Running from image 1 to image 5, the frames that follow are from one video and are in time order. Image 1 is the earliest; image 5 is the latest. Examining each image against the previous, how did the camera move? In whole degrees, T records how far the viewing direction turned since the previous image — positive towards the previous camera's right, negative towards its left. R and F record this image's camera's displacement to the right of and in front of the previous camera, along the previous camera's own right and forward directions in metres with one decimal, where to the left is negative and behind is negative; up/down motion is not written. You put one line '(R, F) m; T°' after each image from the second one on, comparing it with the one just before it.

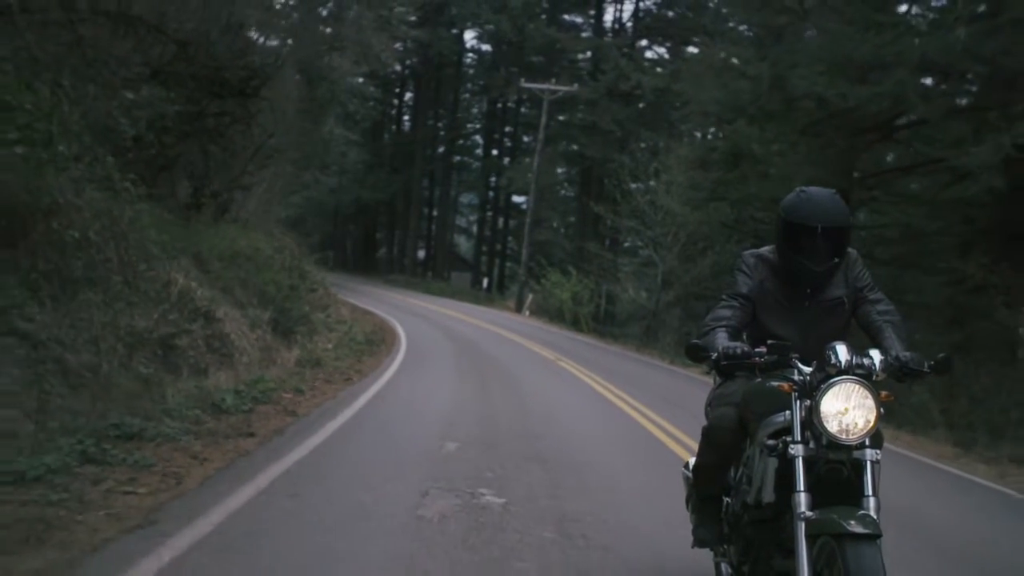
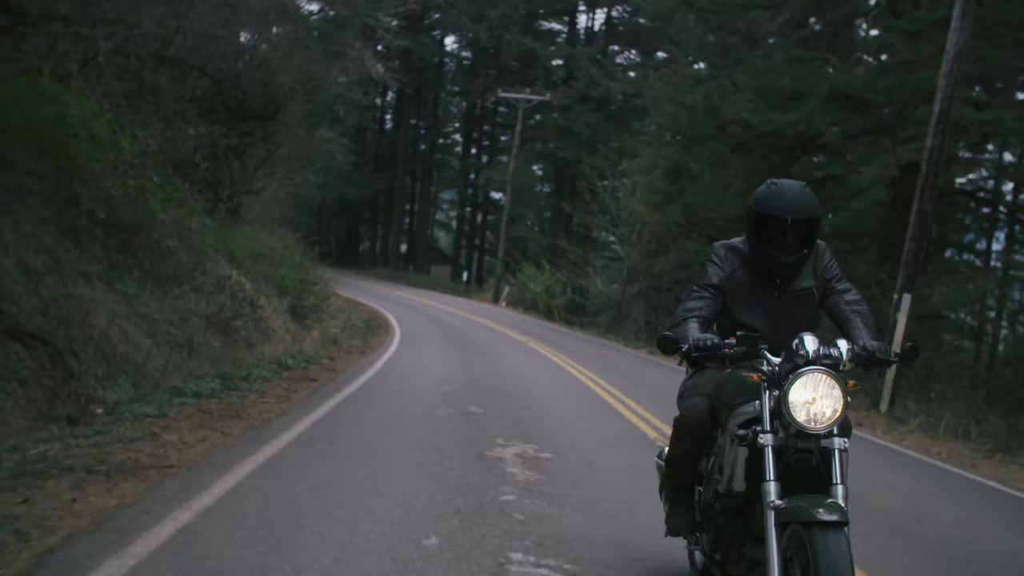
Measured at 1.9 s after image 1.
(0.0, -2.8) m; +1°
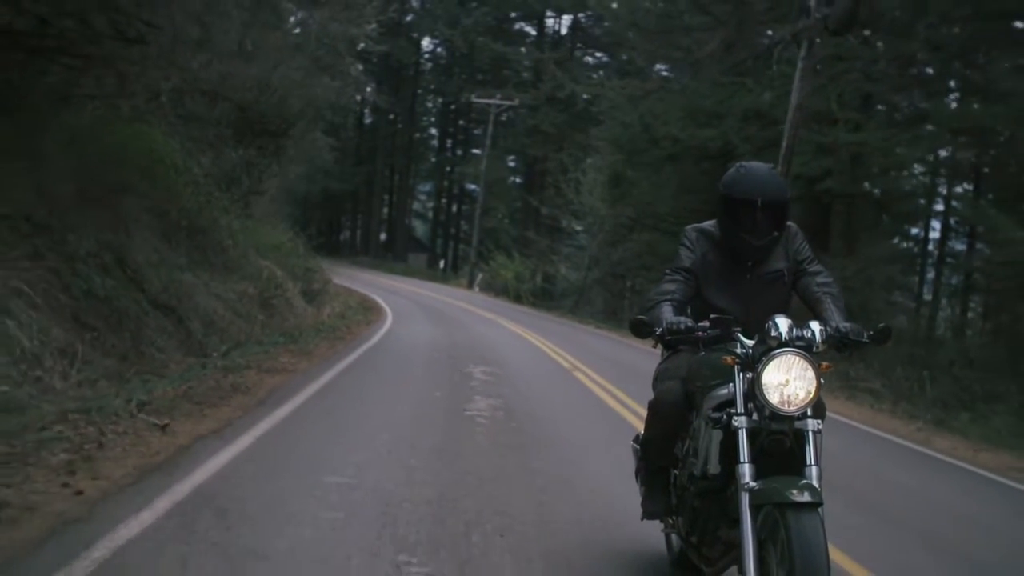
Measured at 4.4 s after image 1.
(+0.1, -3.8) m; +1°
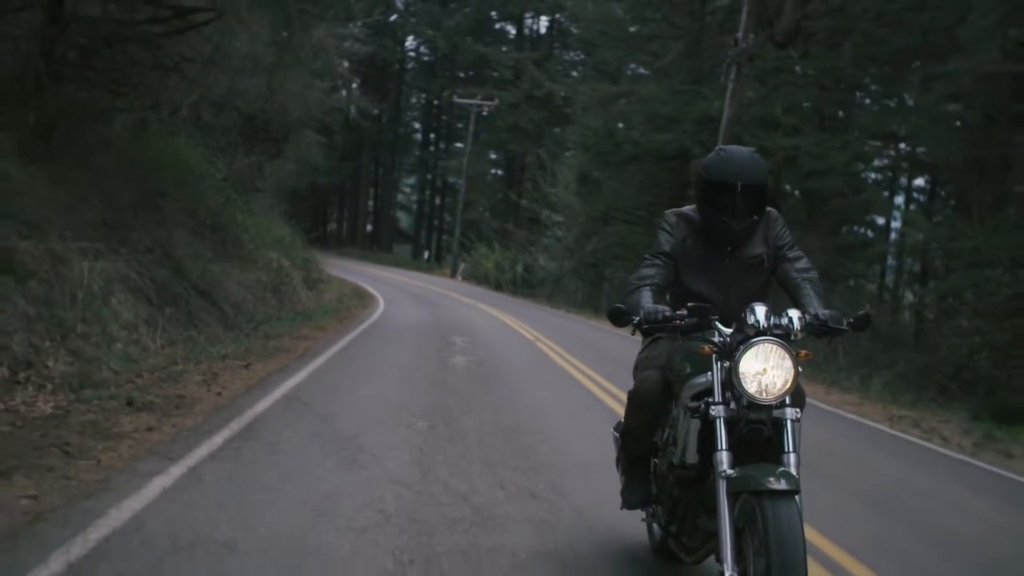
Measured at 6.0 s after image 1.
(+0.1, -2.5) m; +1°
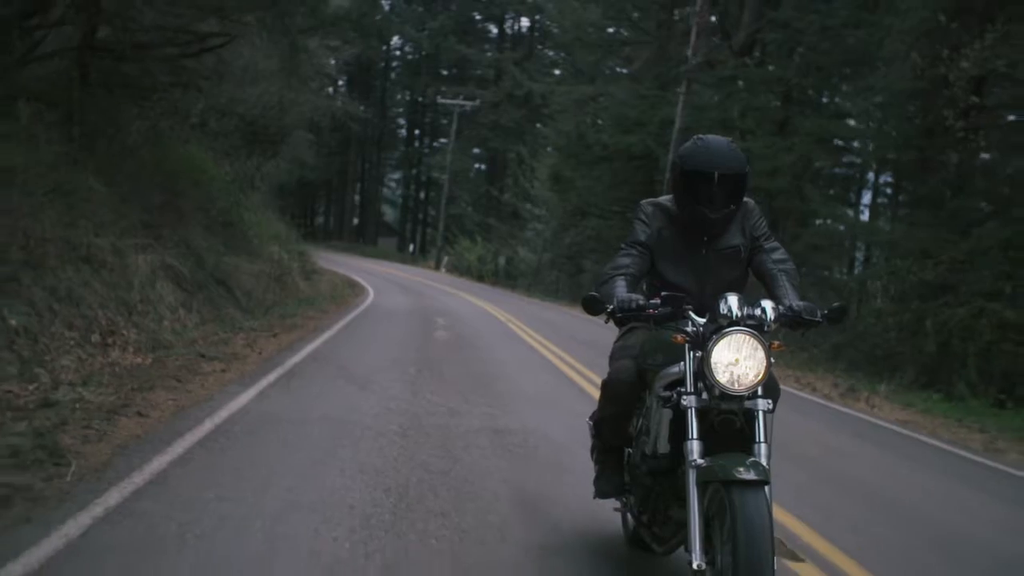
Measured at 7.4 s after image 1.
(+0.1, -2.1) m; +1°
